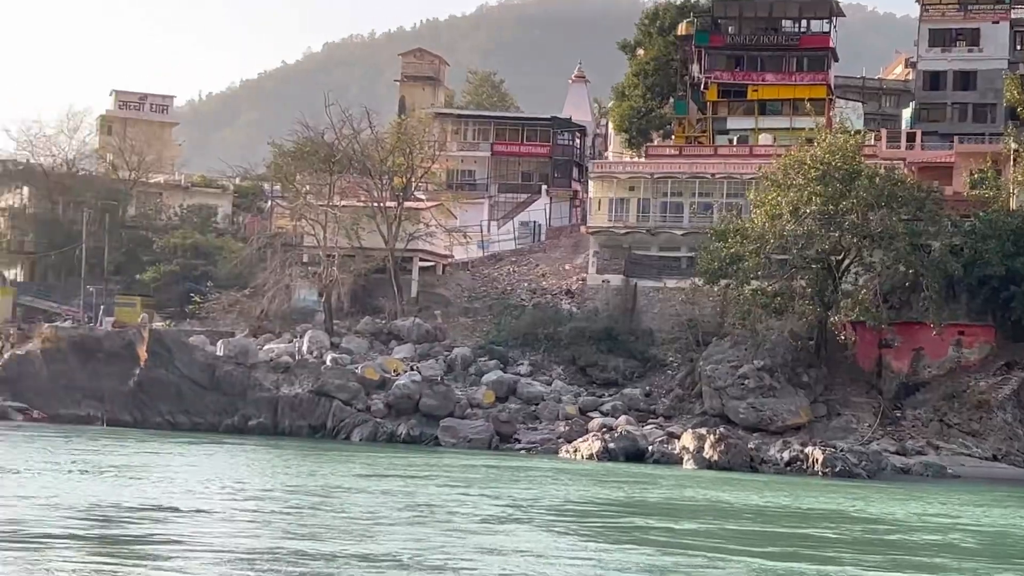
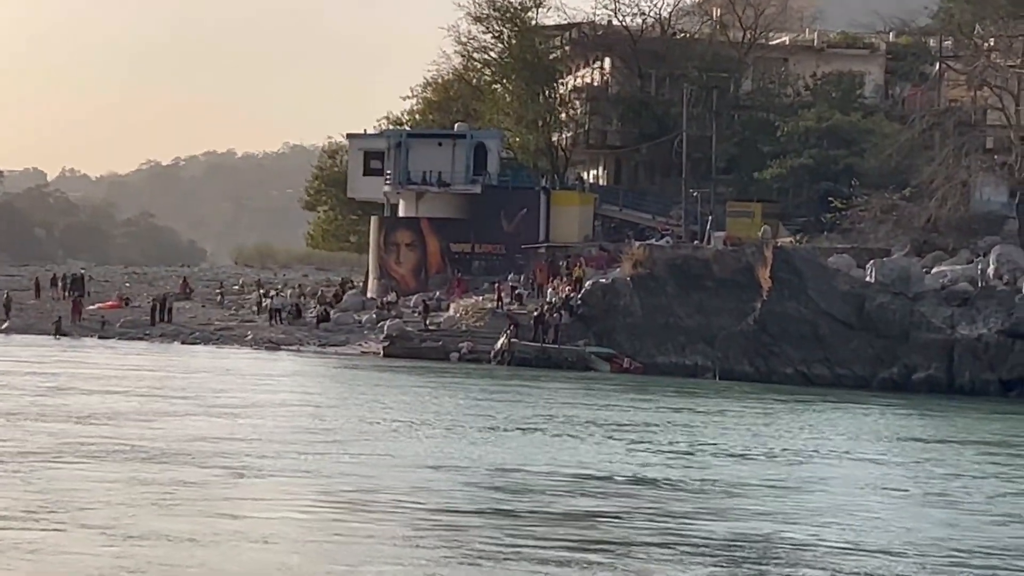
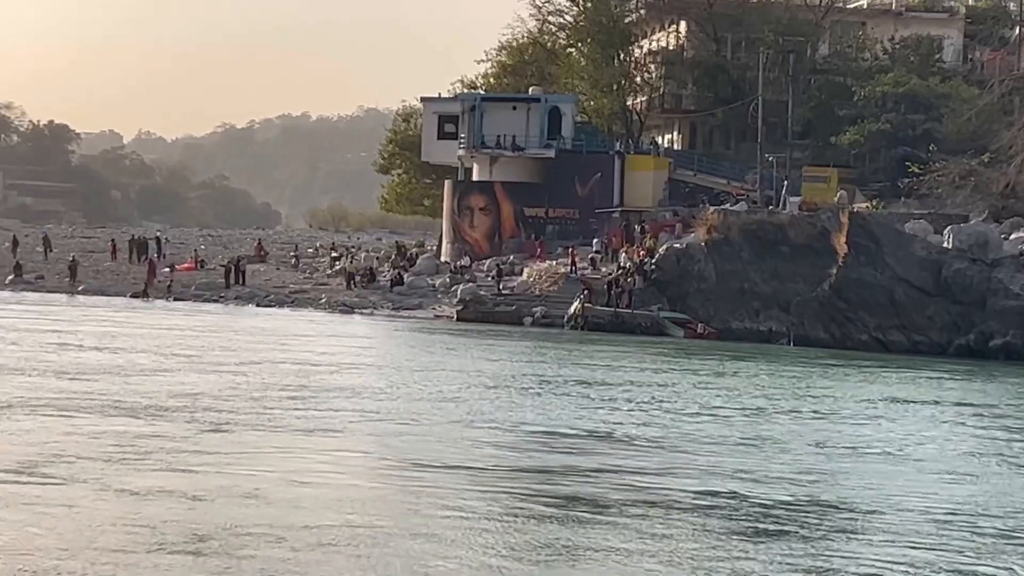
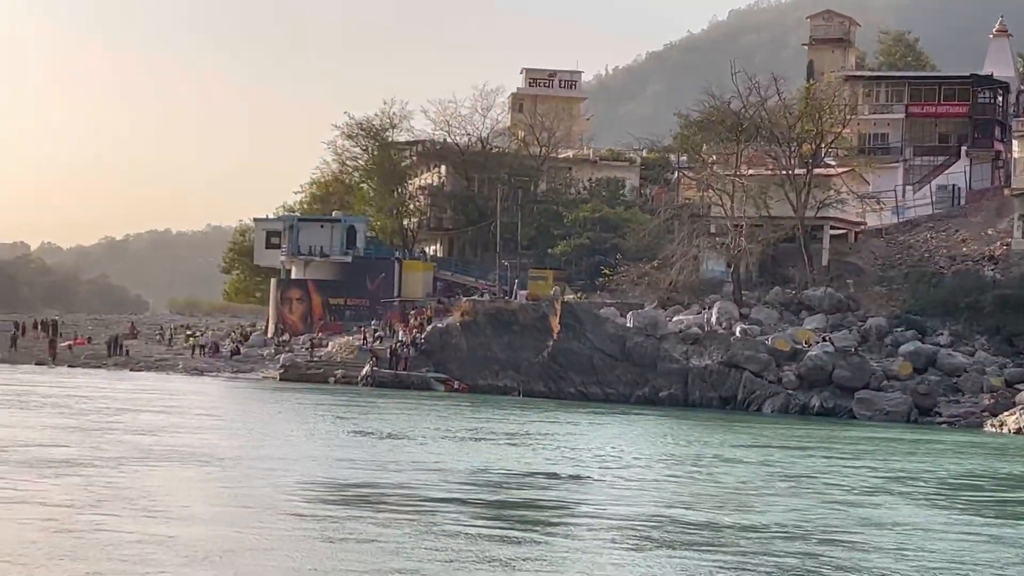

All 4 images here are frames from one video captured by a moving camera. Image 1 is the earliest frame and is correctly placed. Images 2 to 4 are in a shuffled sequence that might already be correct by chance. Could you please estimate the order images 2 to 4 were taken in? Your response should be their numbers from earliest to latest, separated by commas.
4, 2, 3
